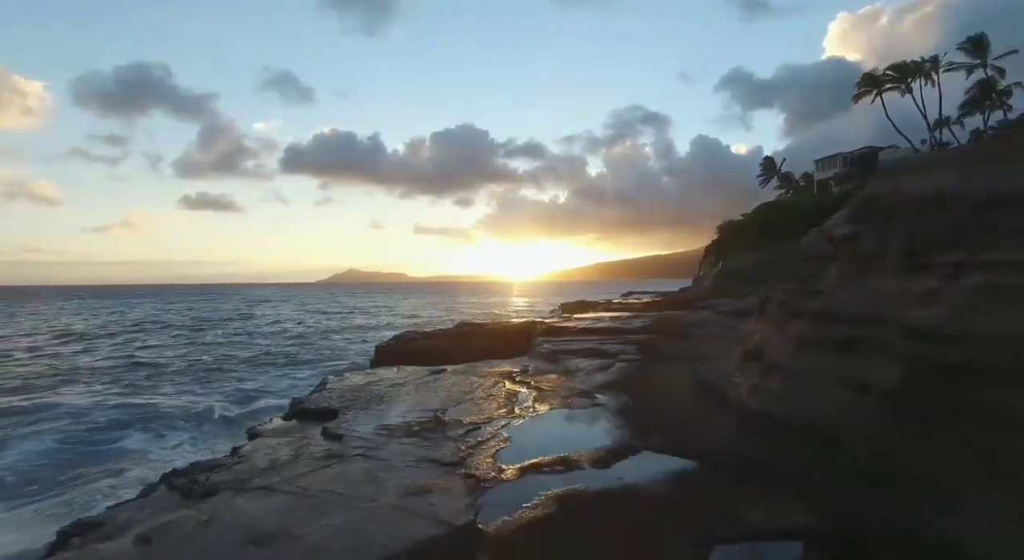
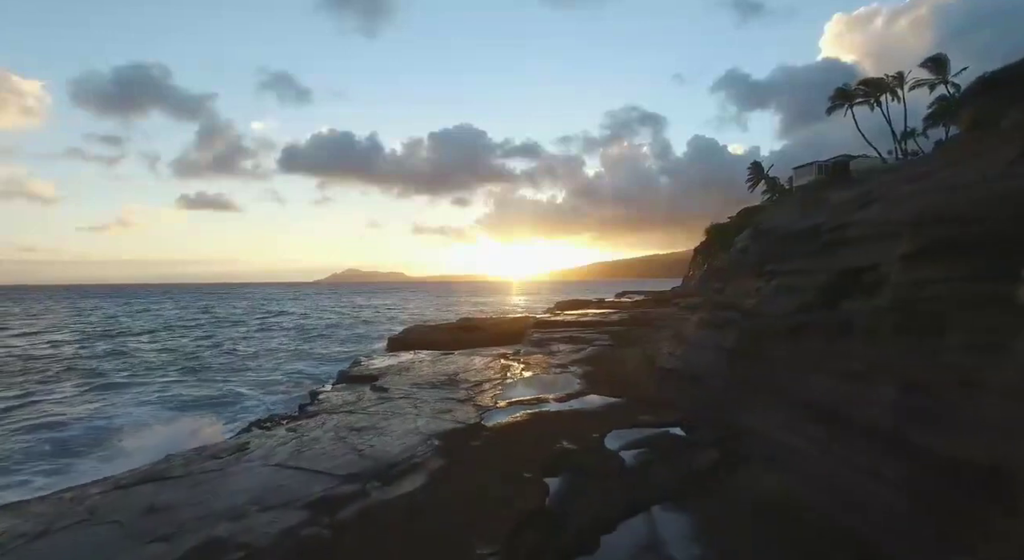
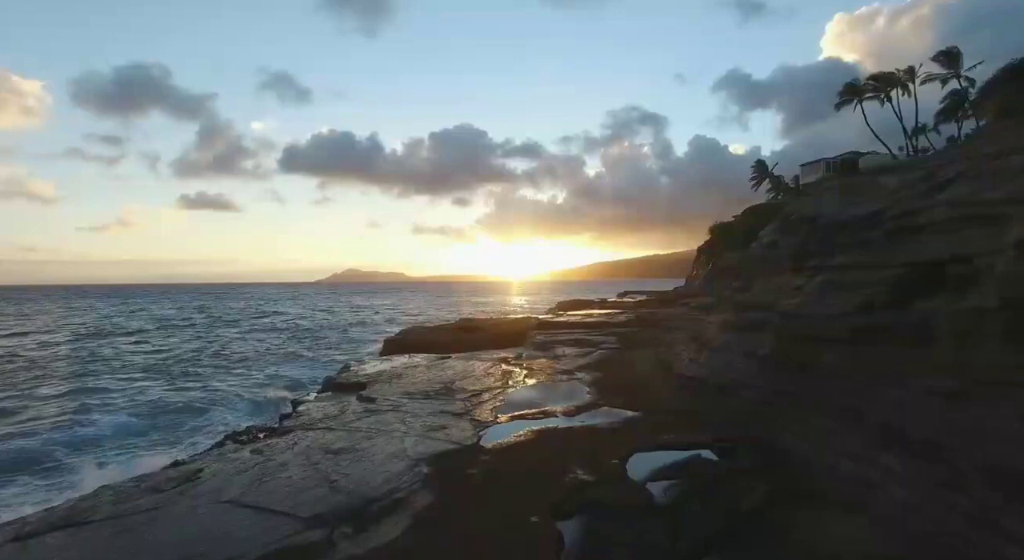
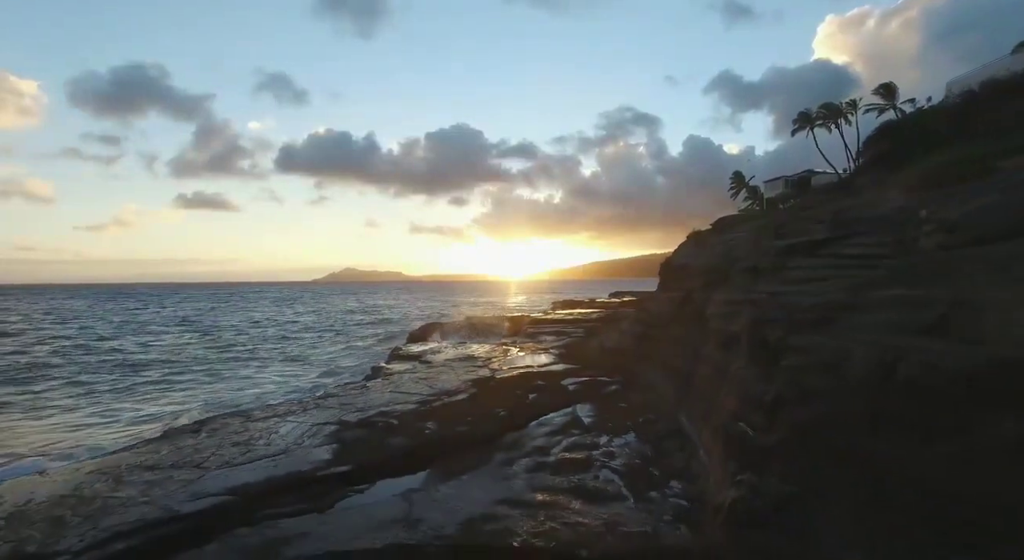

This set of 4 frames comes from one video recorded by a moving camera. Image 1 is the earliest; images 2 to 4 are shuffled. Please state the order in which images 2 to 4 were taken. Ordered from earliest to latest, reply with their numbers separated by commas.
3, 2, 4
